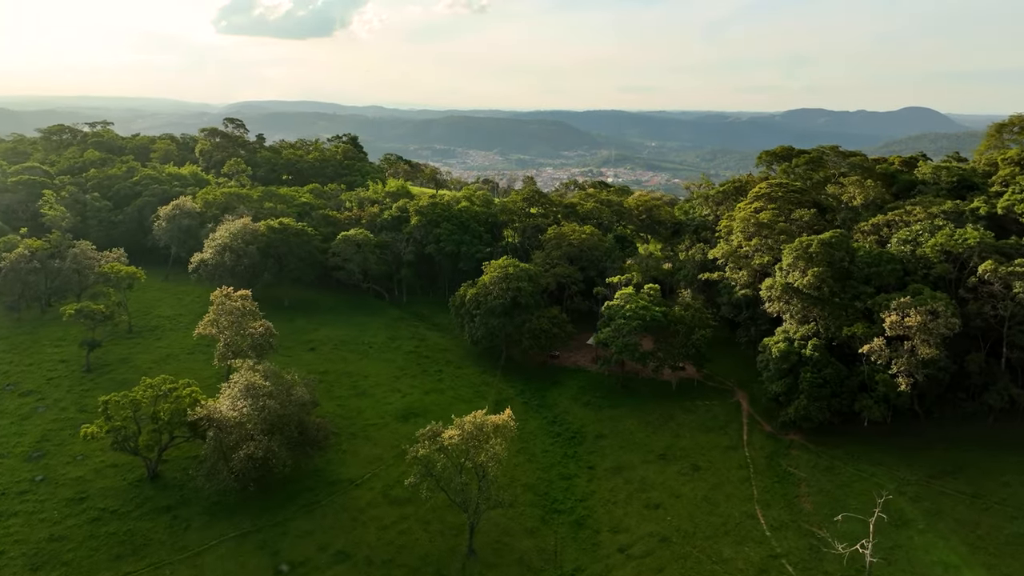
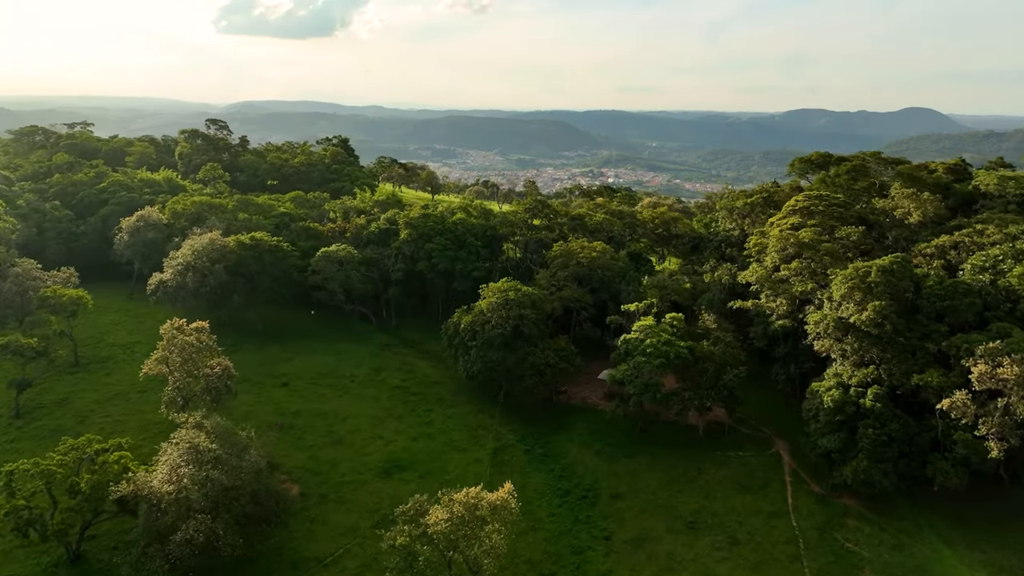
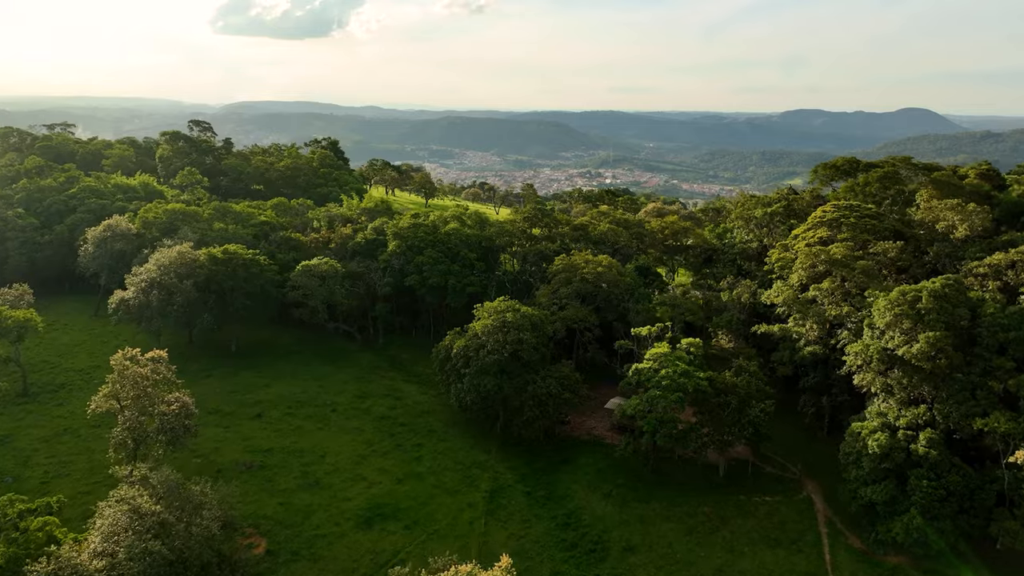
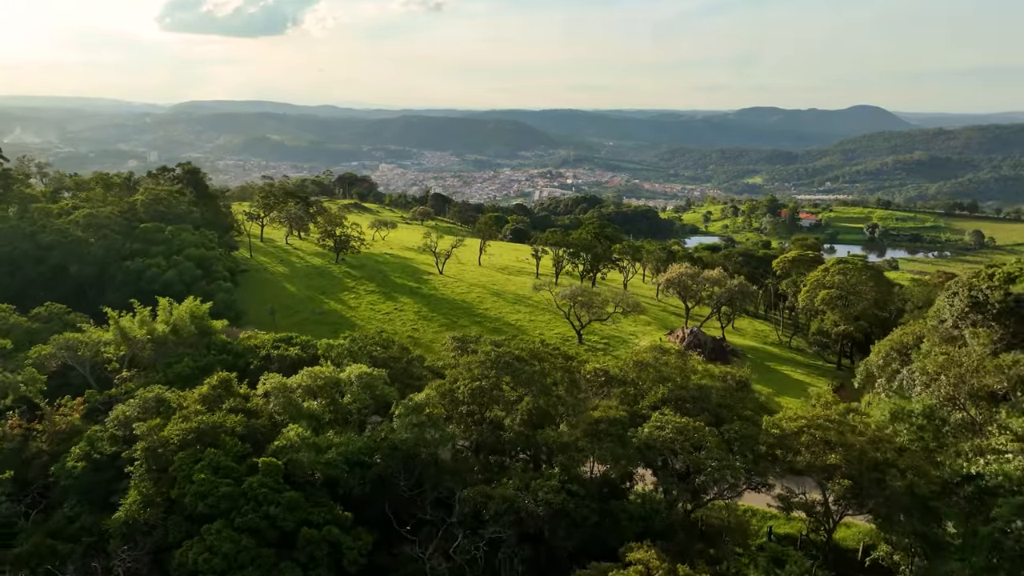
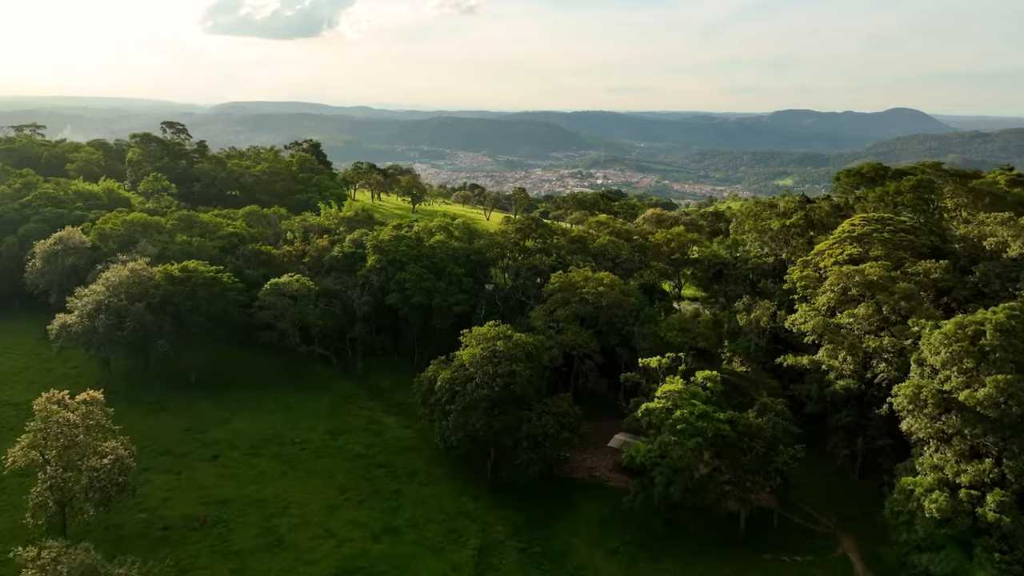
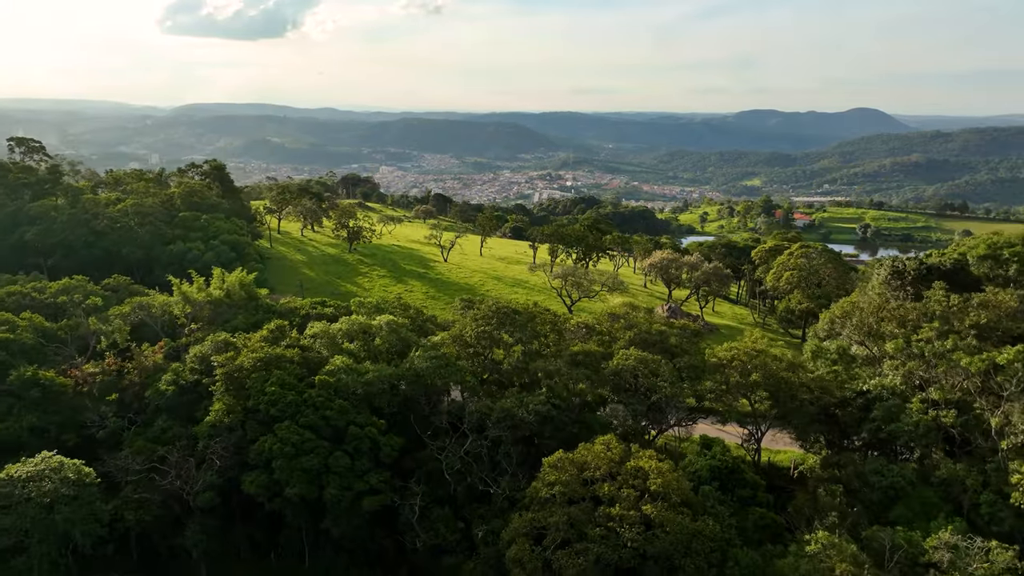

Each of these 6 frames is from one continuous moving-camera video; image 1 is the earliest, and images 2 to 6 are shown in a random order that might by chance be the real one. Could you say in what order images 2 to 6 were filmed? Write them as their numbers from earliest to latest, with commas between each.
2, 3, 5, 6, 4
